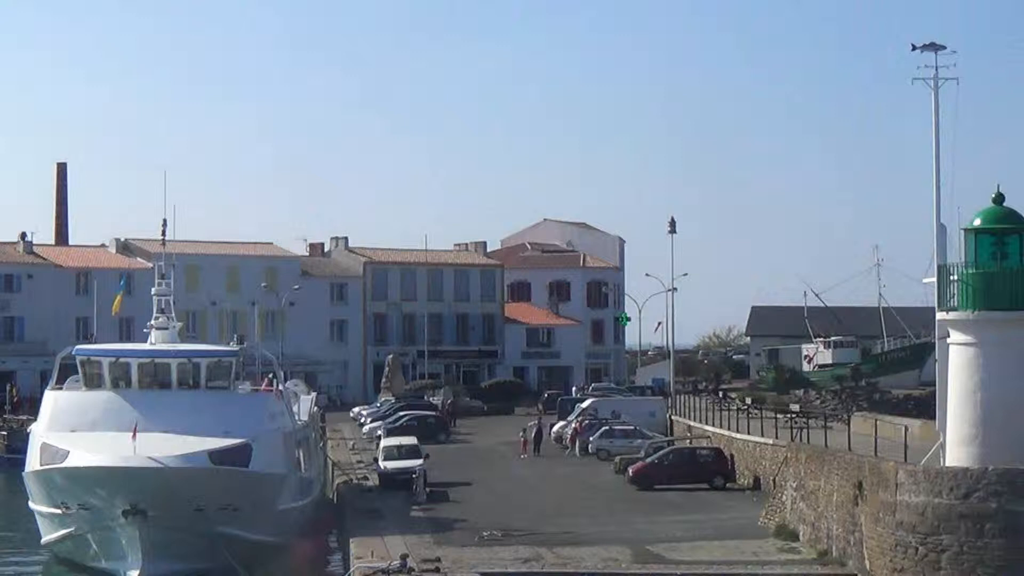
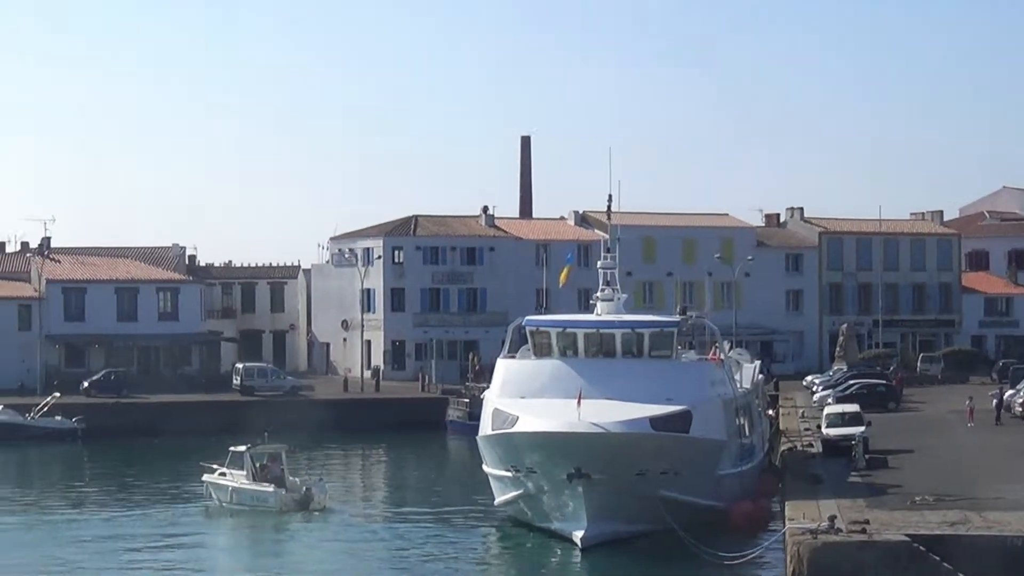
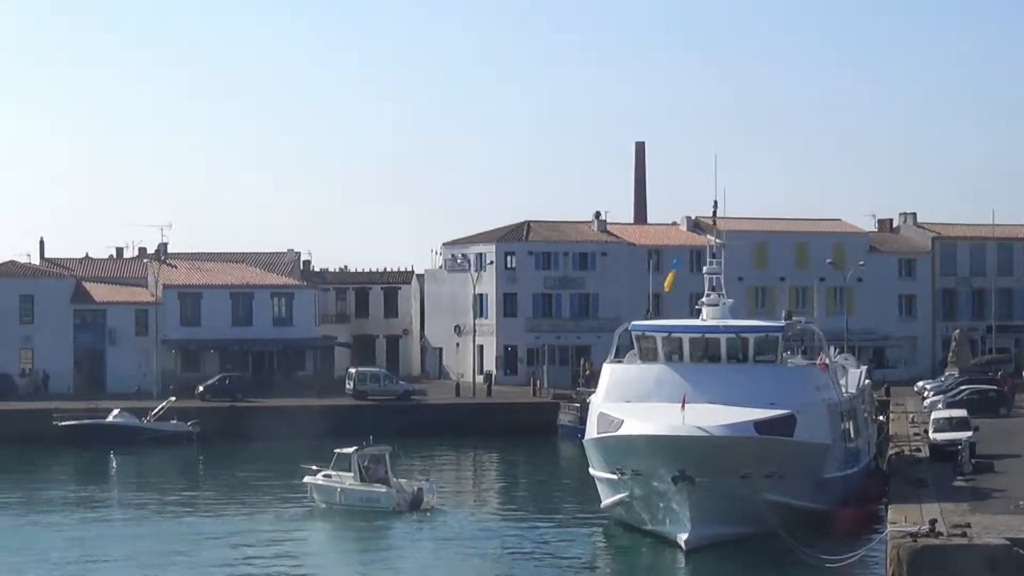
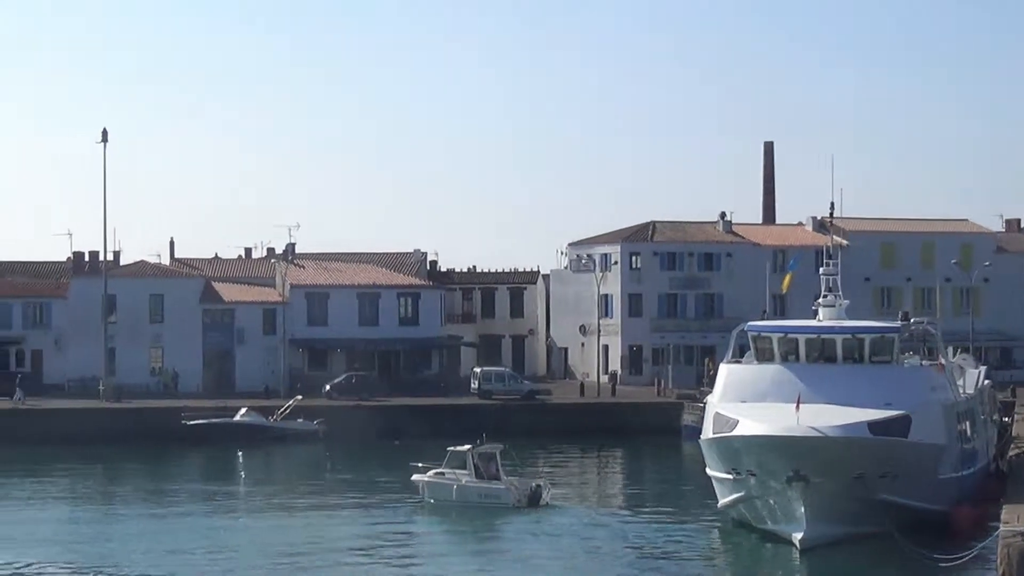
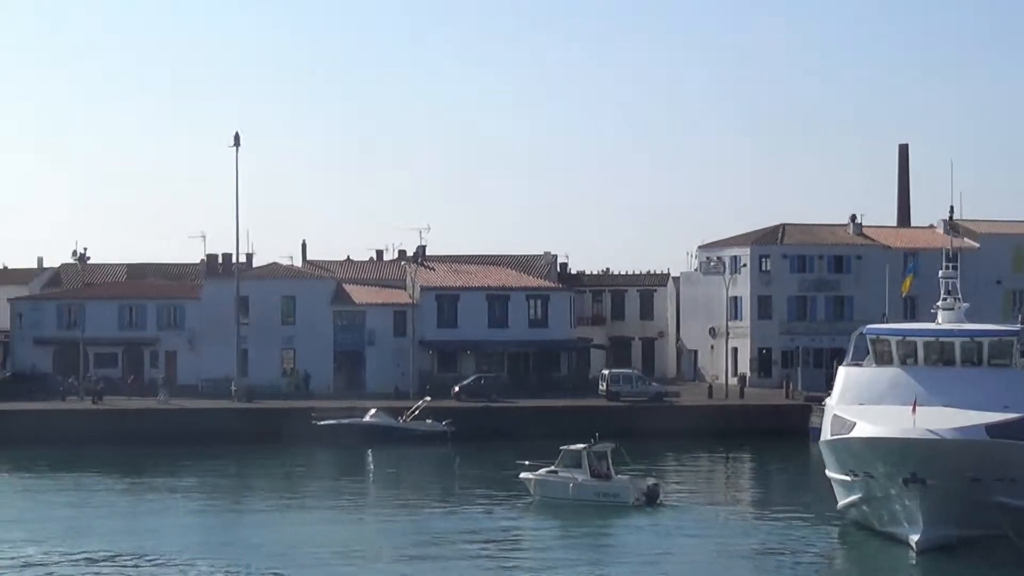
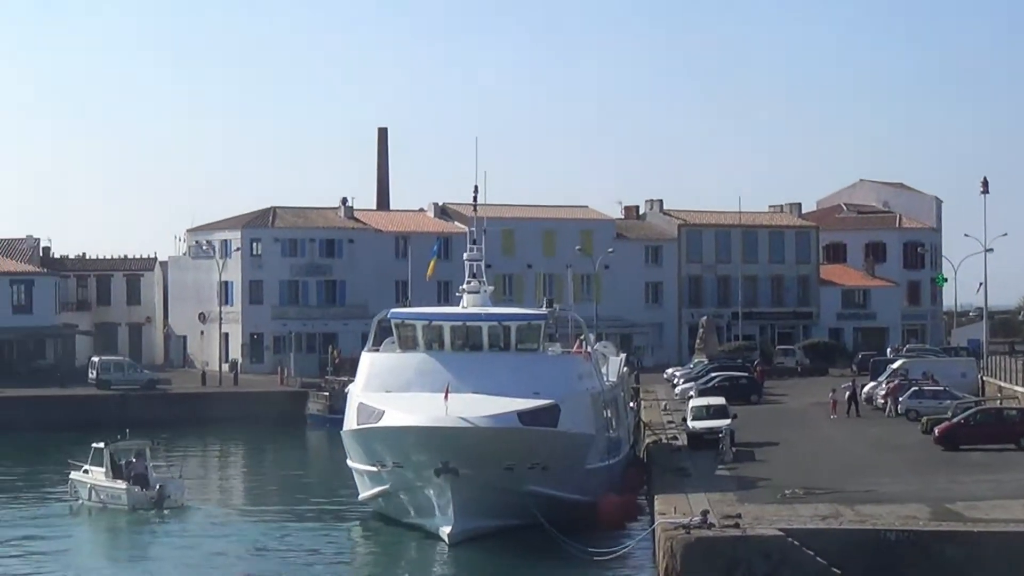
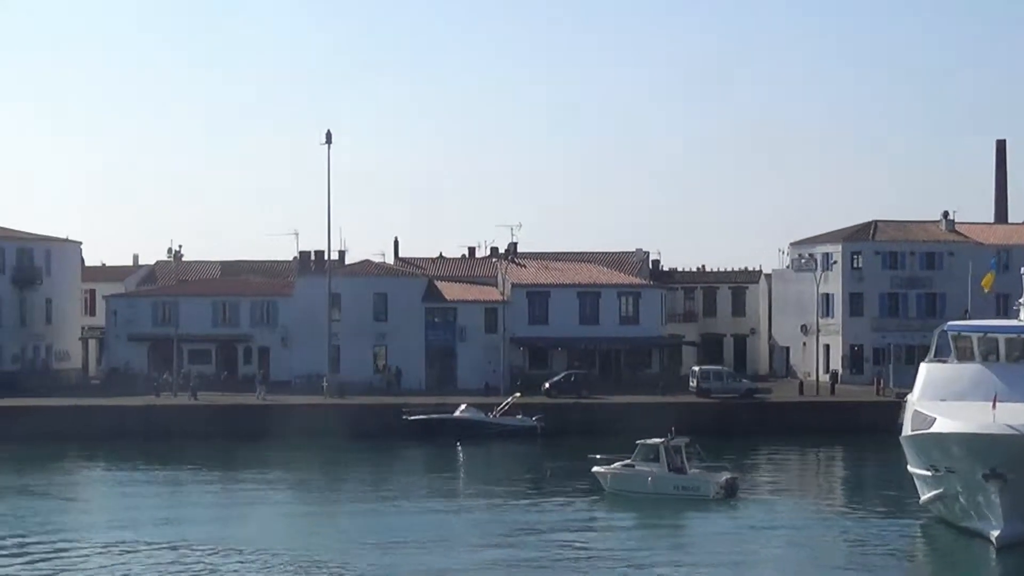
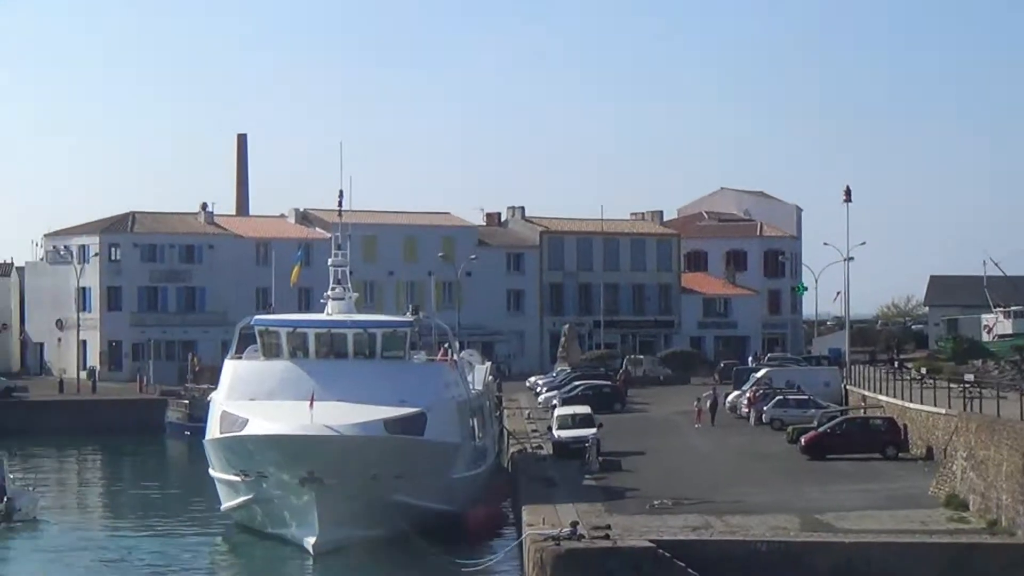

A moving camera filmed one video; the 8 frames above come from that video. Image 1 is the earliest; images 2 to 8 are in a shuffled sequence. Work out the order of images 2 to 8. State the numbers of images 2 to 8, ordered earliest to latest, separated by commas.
8, 6, 2, 3, 4, 5, 7
